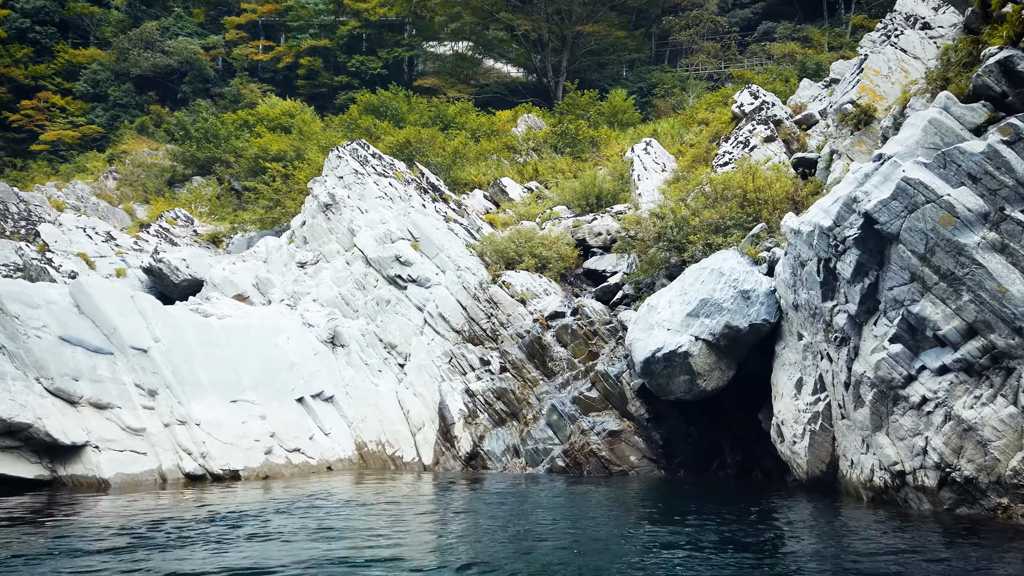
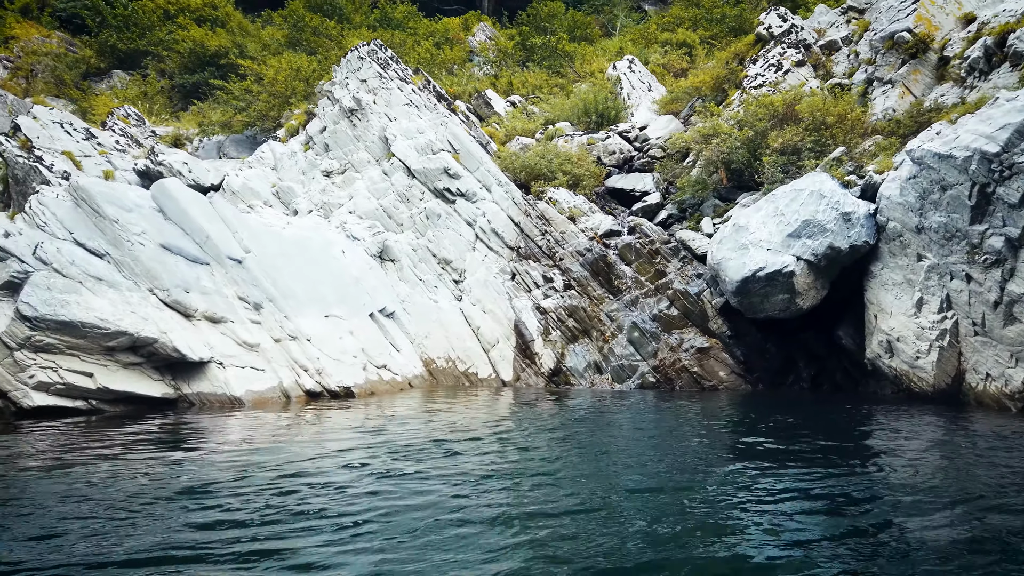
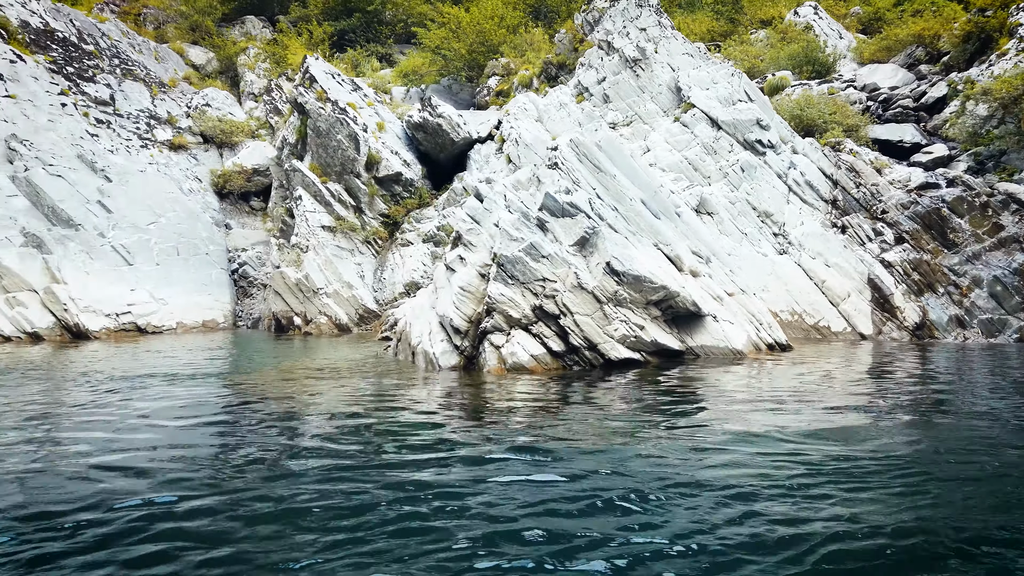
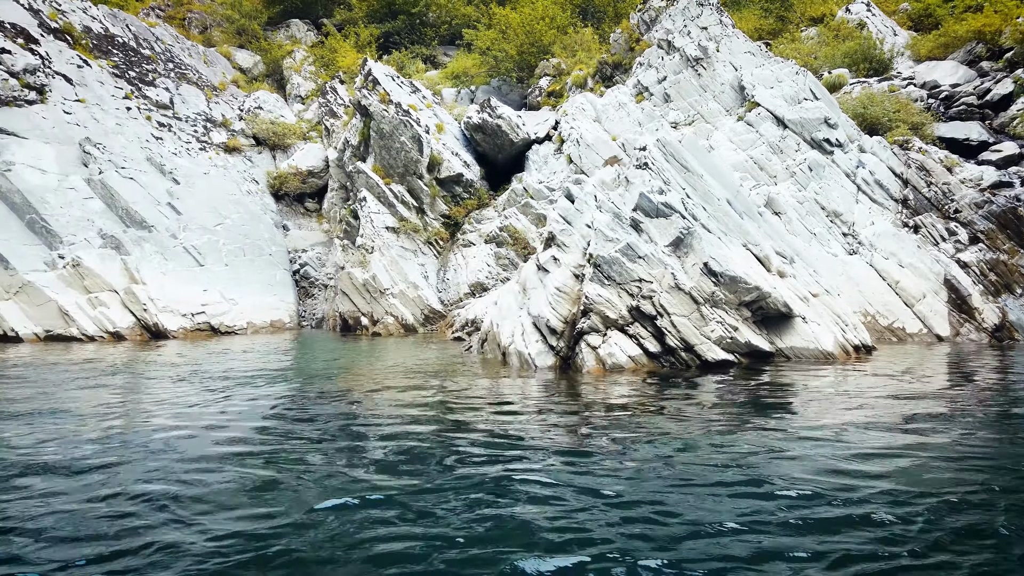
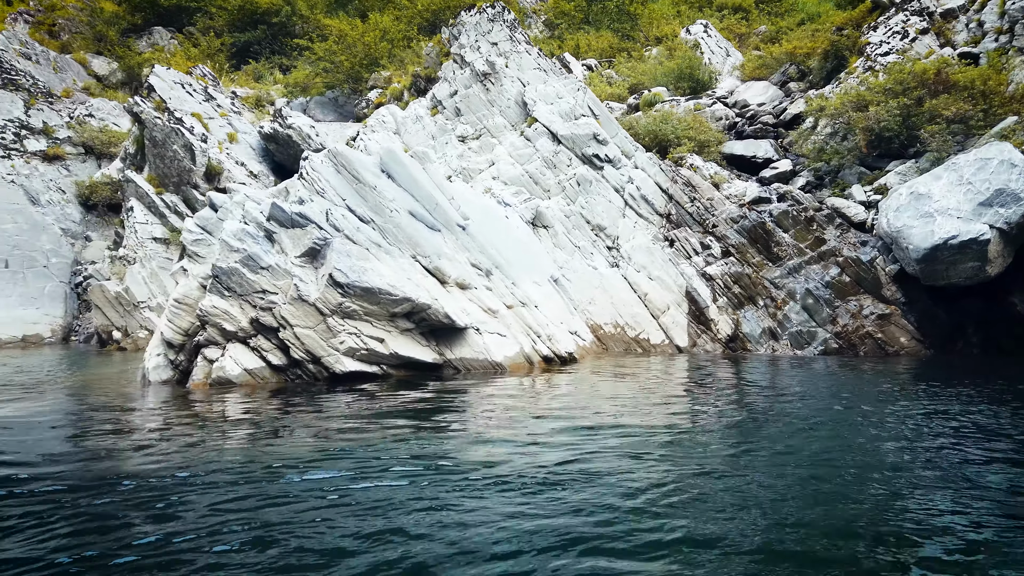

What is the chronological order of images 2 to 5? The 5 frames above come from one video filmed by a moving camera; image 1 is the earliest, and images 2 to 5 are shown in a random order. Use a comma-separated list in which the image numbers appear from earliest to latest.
2, 5, 3, 4
